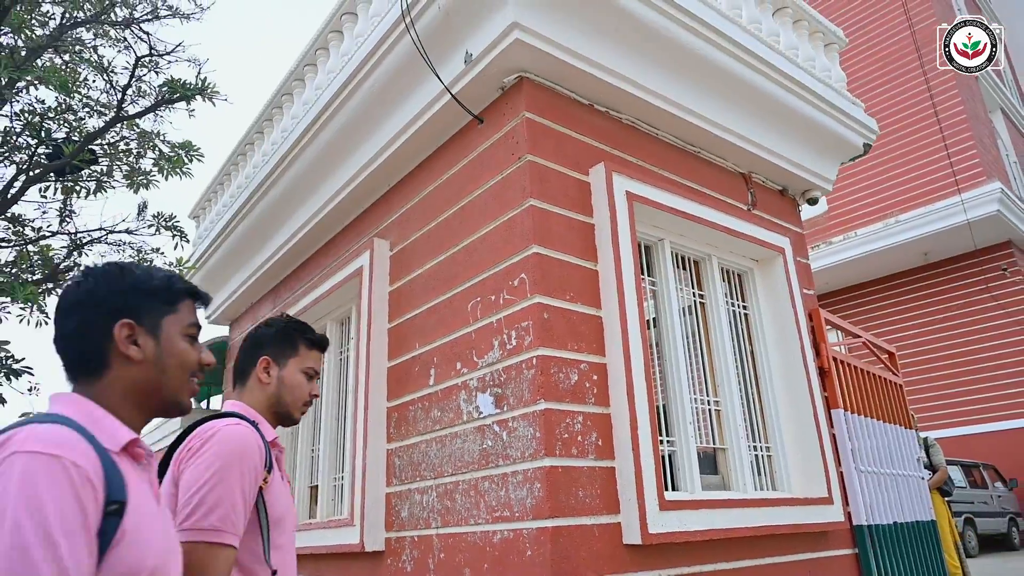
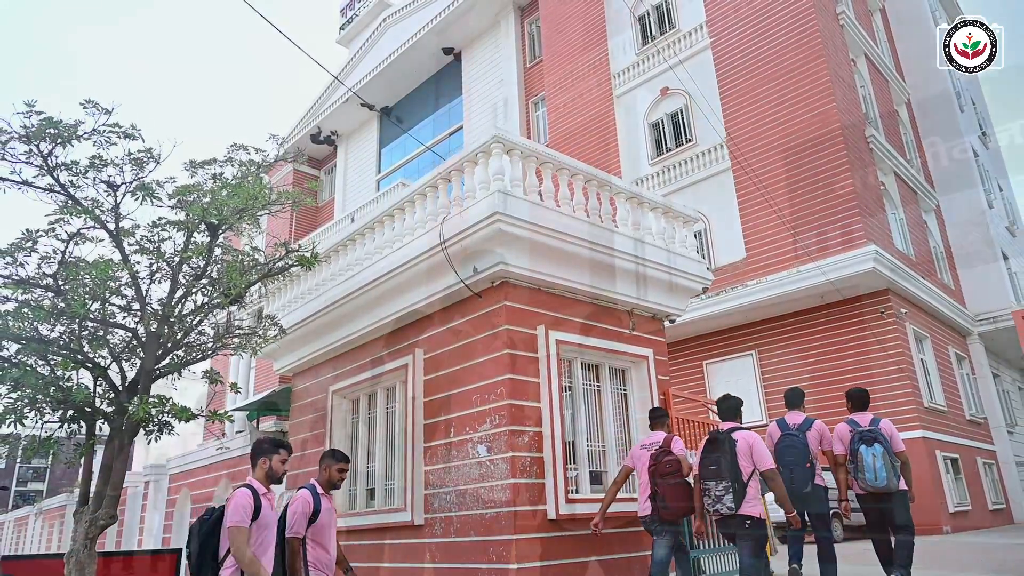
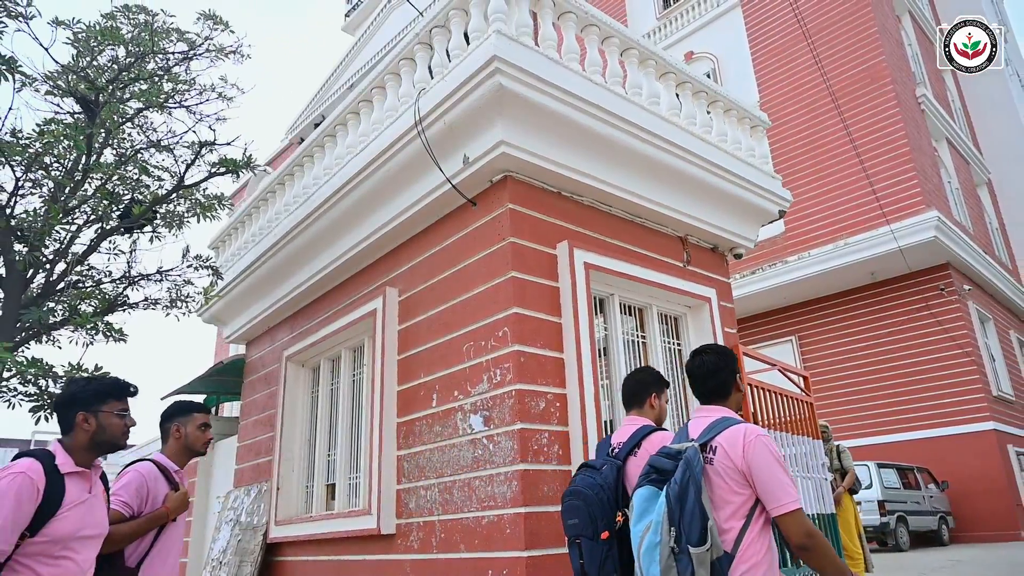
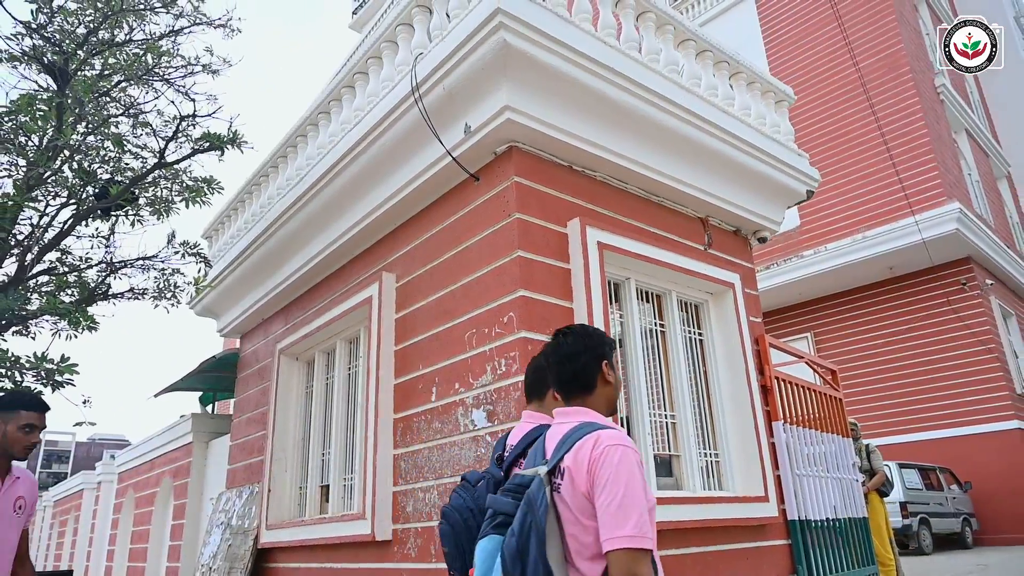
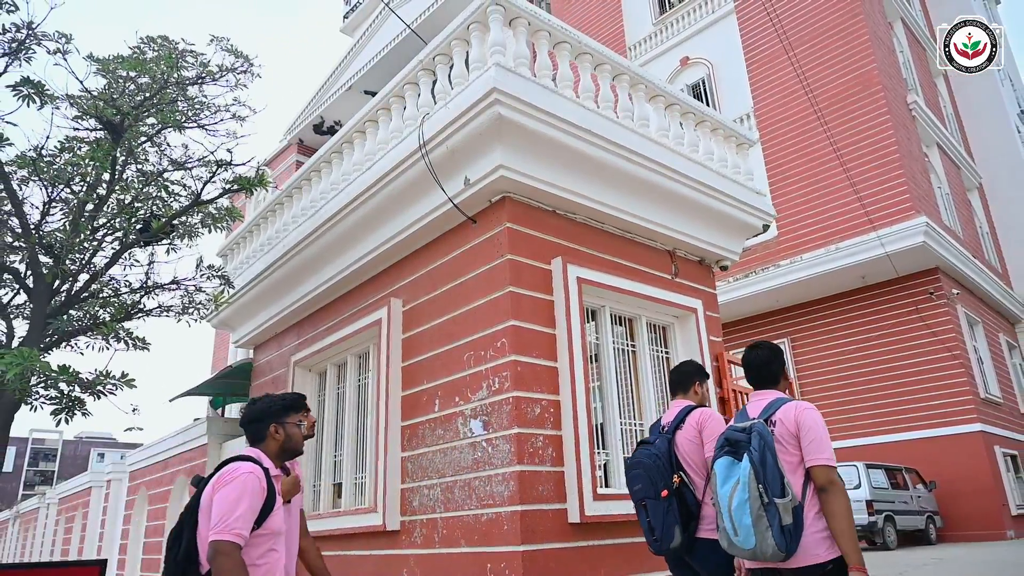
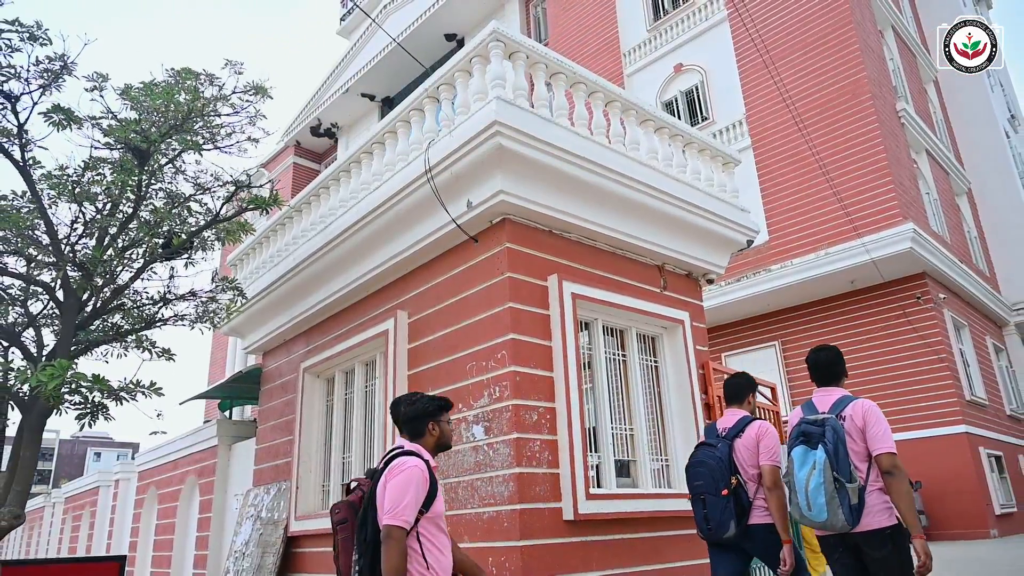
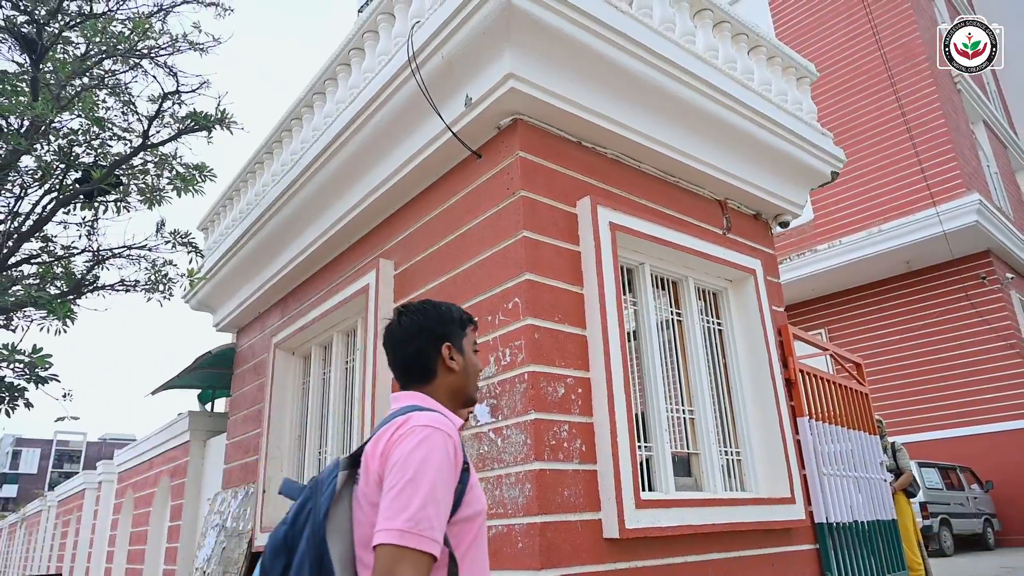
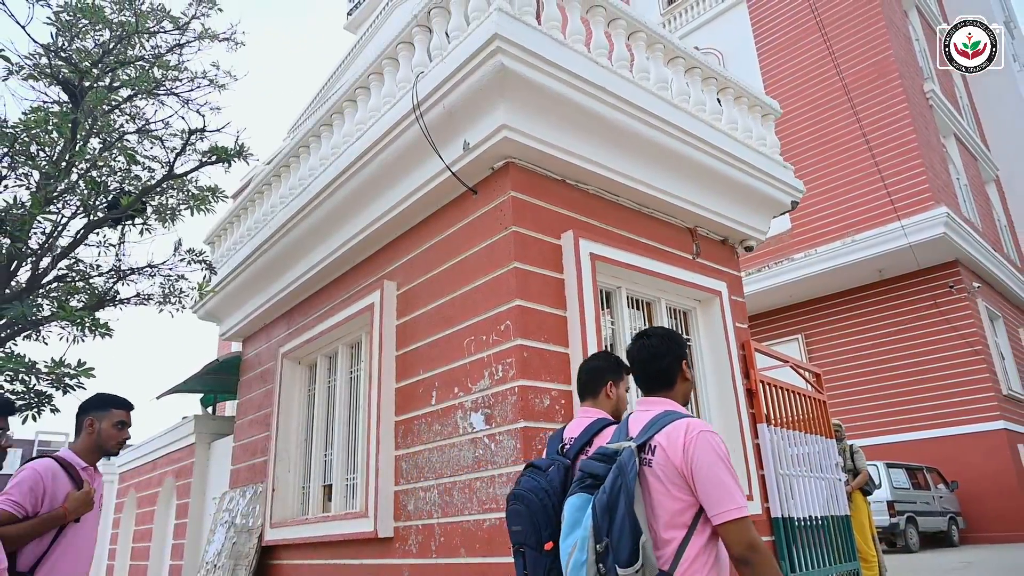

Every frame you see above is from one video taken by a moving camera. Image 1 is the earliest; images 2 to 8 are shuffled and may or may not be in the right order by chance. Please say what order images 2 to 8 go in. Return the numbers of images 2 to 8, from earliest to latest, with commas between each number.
7, 4, 8, 3, 5, 6, 2
